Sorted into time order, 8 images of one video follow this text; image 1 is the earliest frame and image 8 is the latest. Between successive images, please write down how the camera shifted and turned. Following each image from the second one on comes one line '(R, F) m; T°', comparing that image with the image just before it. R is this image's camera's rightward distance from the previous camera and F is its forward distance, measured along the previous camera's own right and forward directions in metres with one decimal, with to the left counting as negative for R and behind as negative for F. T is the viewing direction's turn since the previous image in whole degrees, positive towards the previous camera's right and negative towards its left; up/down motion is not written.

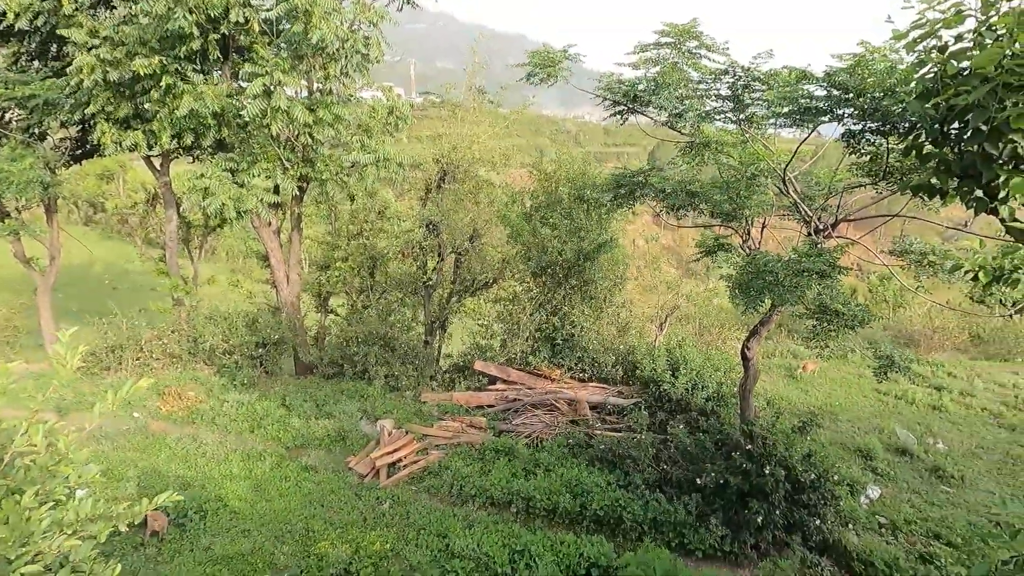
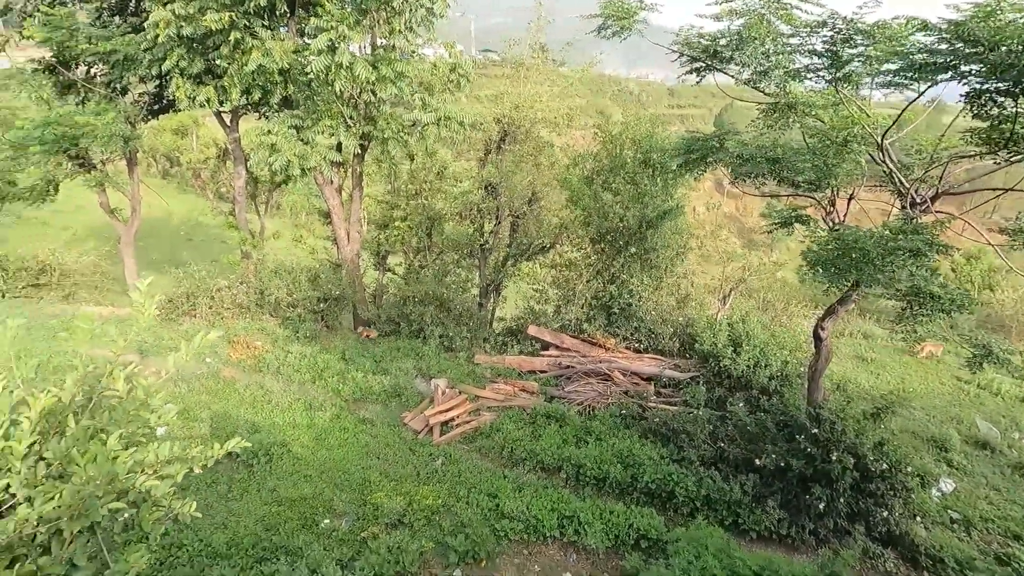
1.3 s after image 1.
(-0.1, +0.1) m; -5°
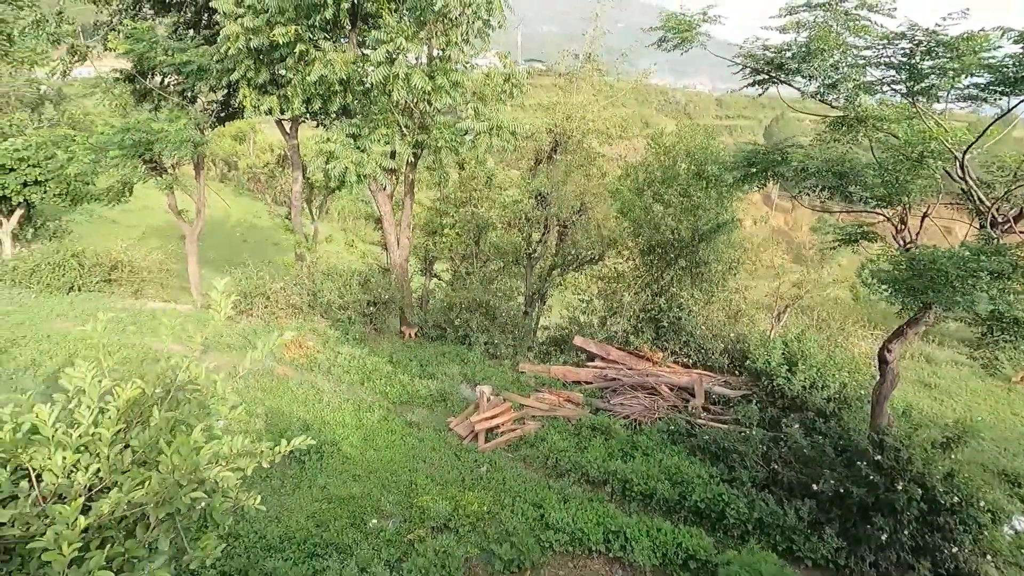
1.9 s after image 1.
(-0.2, 0.0) m; -4°
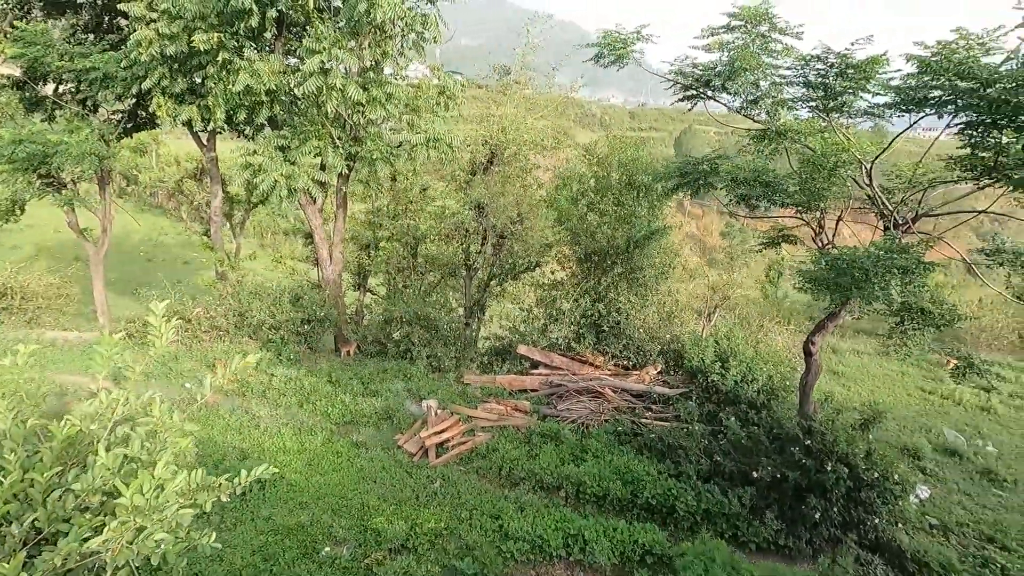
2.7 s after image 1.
(-0.3, 0.0) m; +8°
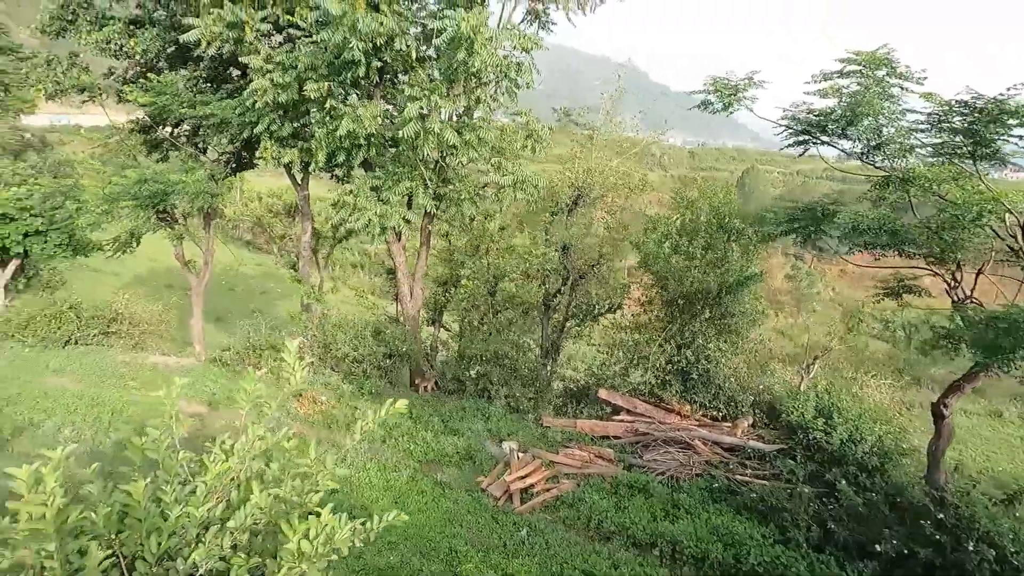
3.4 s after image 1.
(-0.5, 0.0) m; -6°
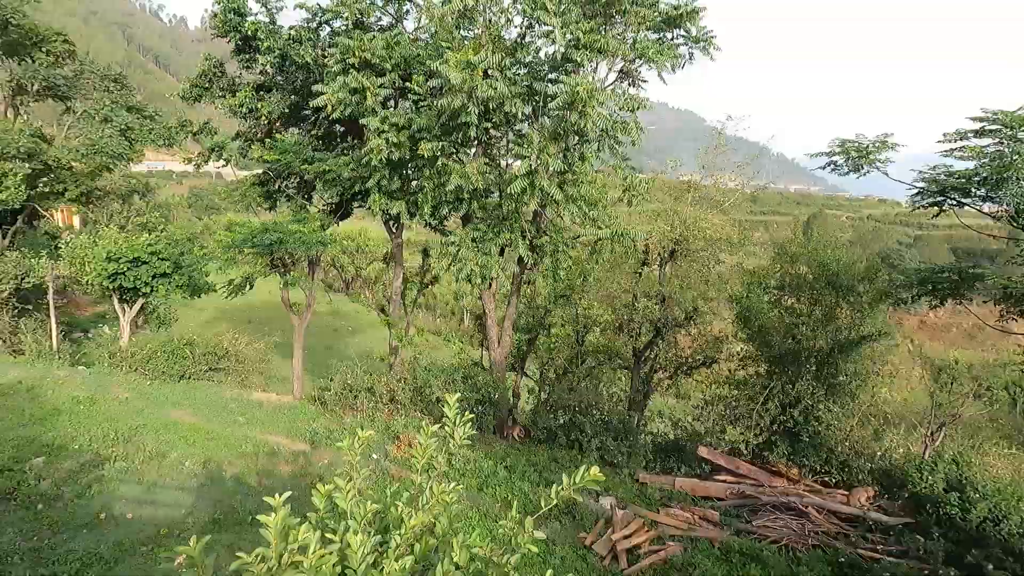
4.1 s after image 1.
(-0.8, -0.2) m; -6°
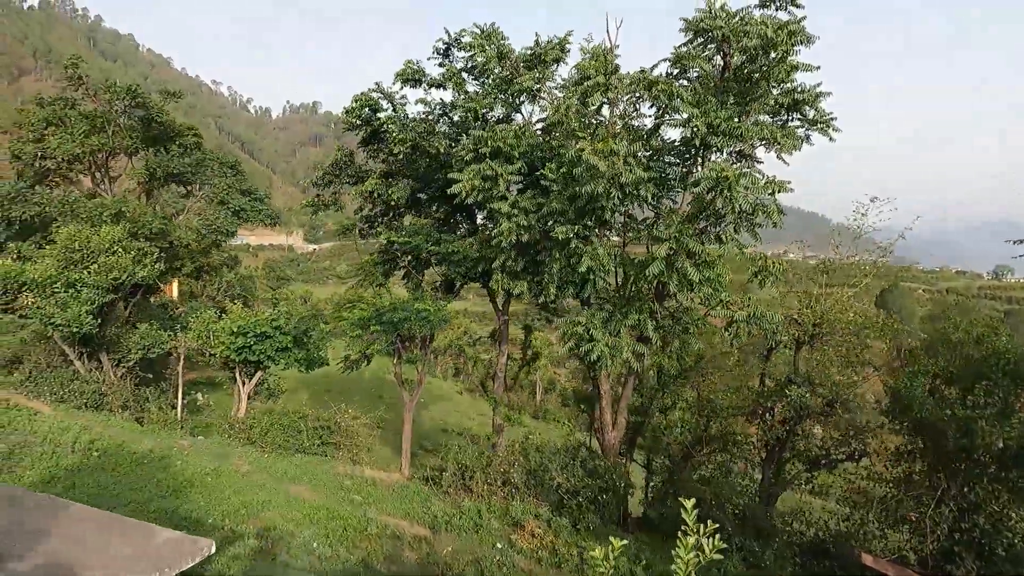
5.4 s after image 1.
(-1.4, 0.0) m; -6°
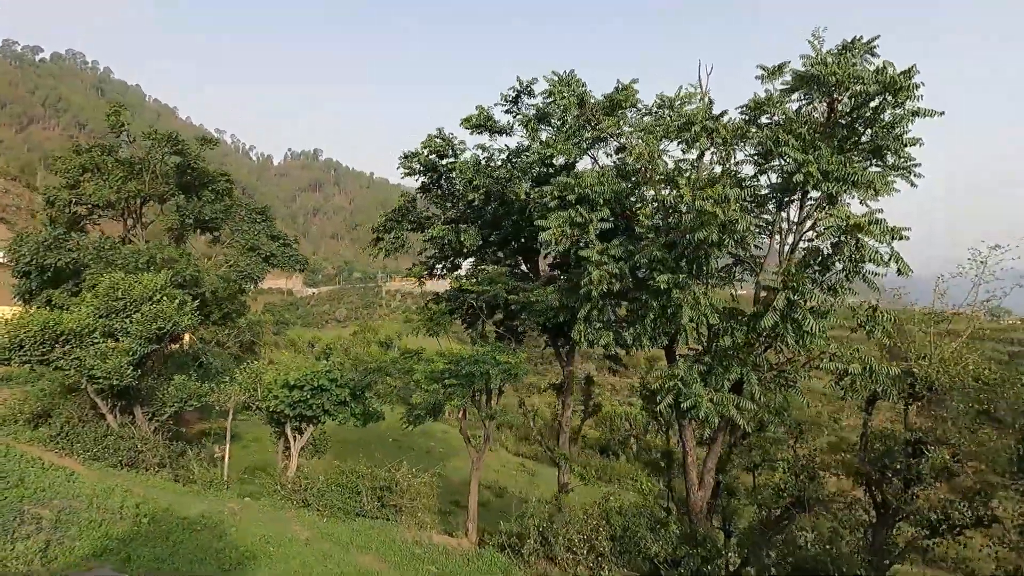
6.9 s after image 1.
(-1.7, +0.5) m; 0°
